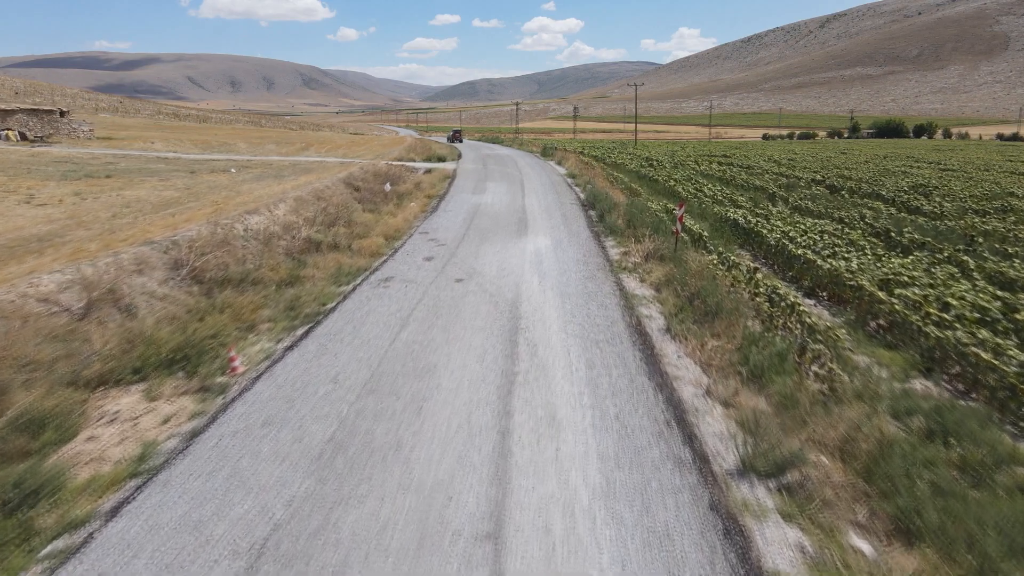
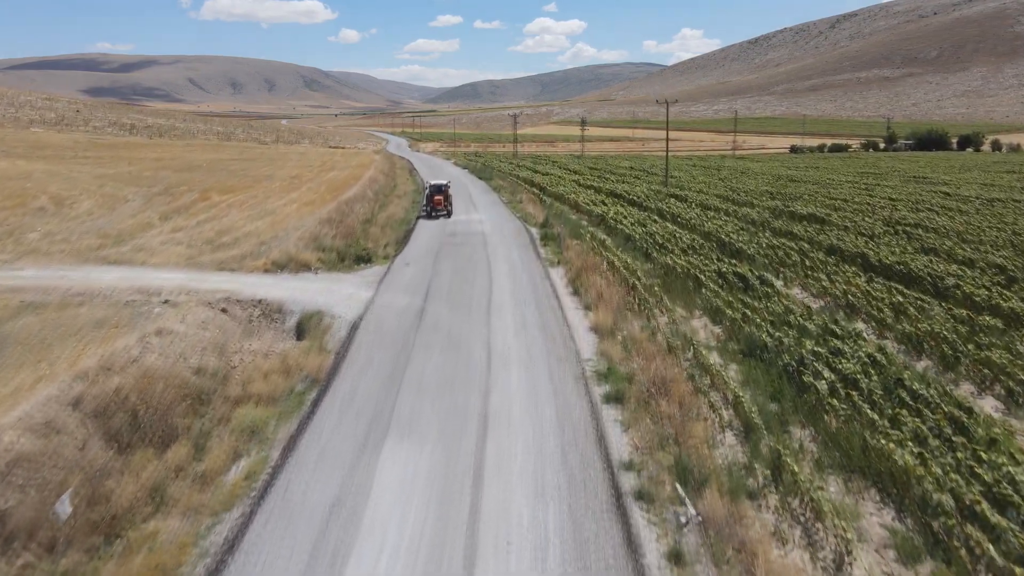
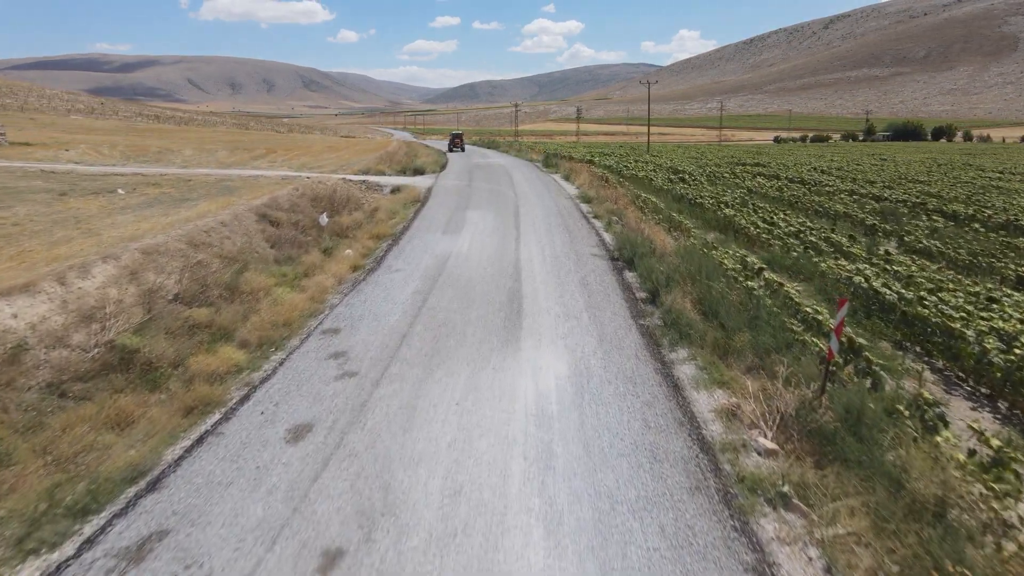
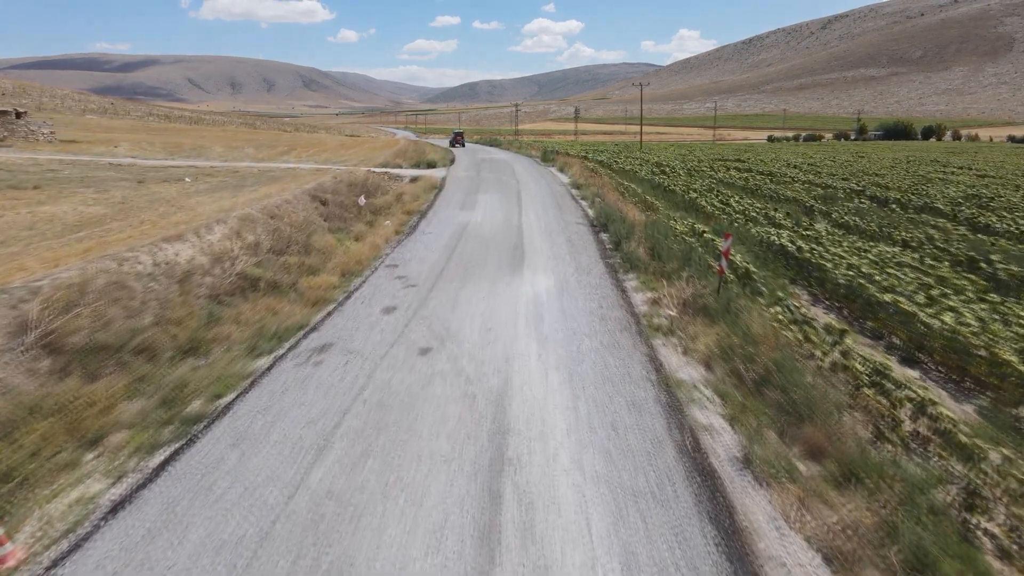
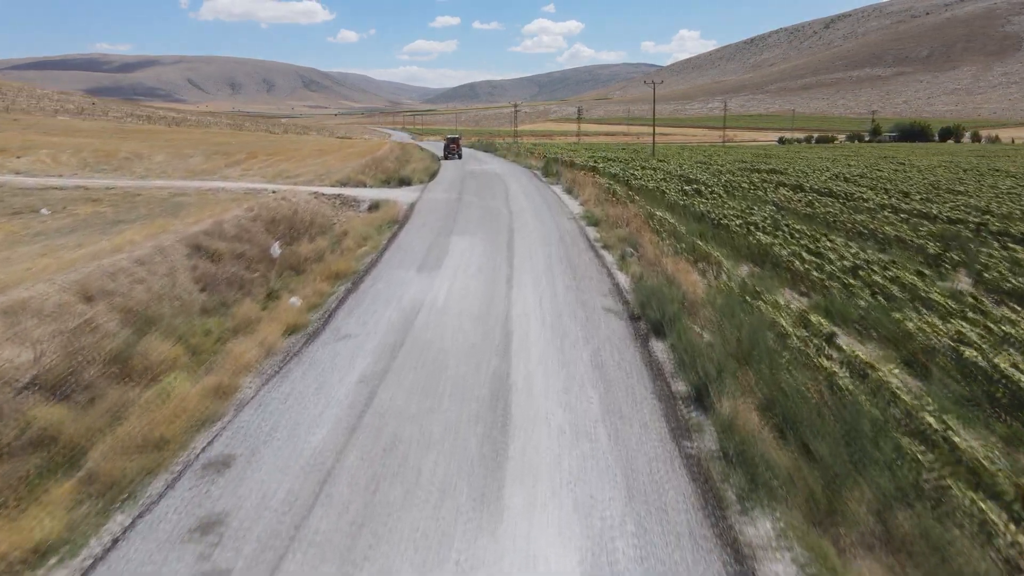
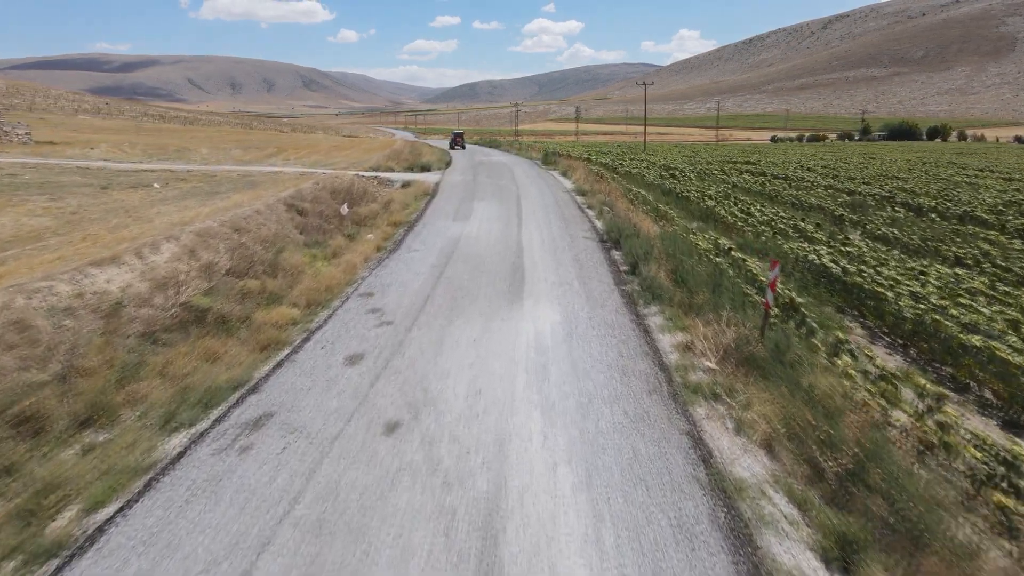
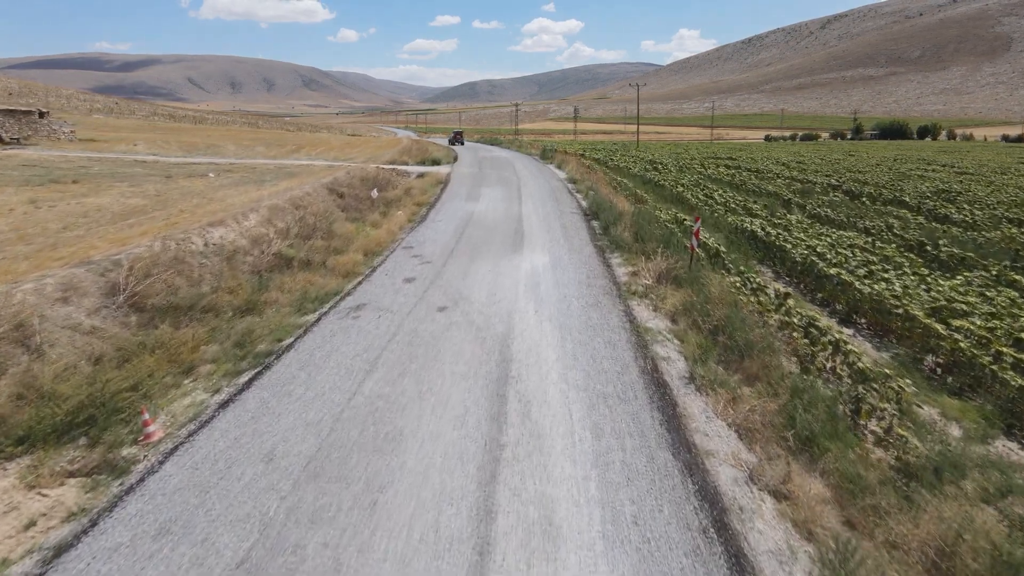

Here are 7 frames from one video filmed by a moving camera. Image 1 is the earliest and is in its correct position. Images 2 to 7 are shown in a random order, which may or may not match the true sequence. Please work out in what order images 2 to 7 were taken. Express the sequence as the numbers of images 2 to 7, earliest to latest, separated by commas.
7, 4, 6, 3, 5, 2
